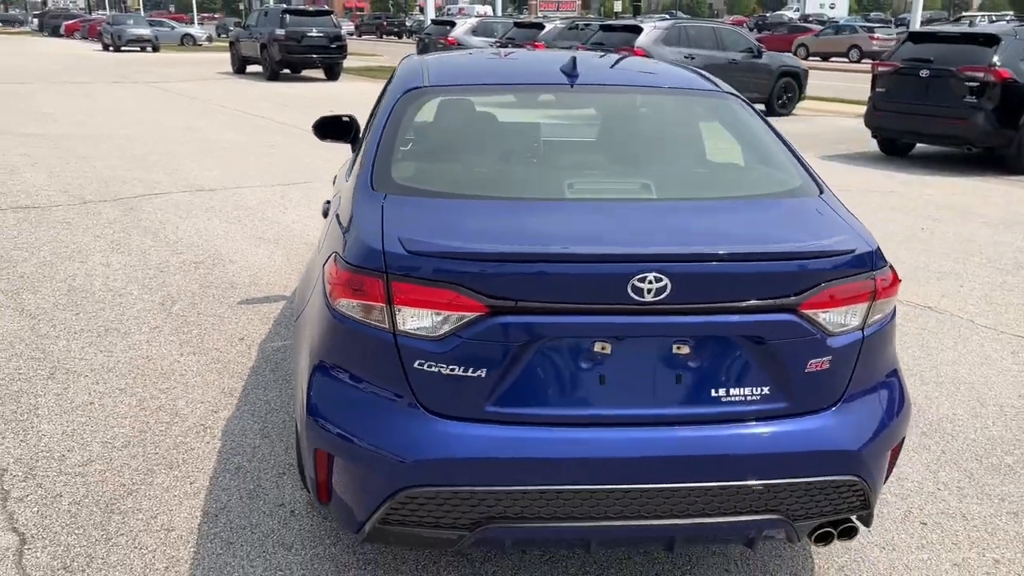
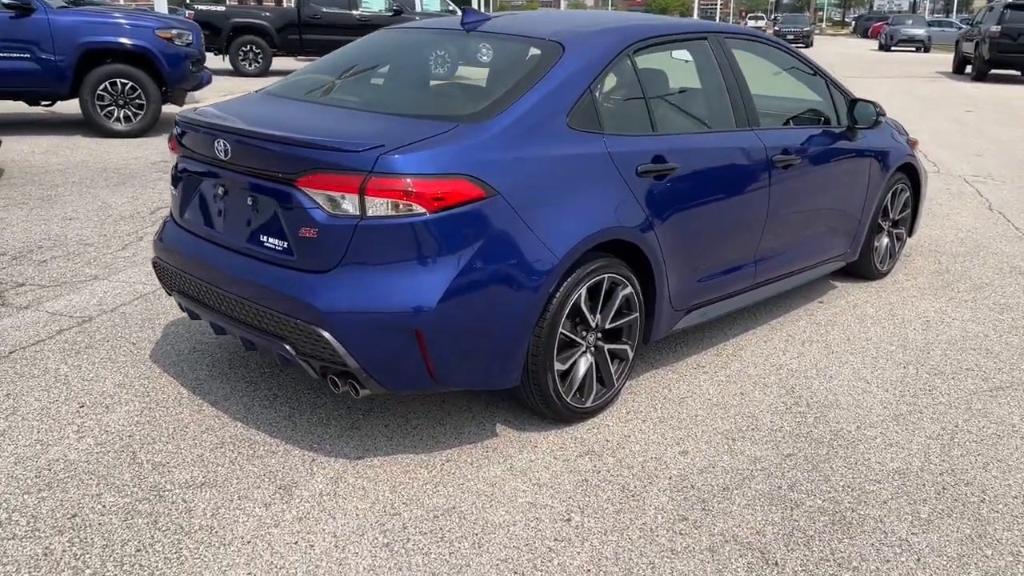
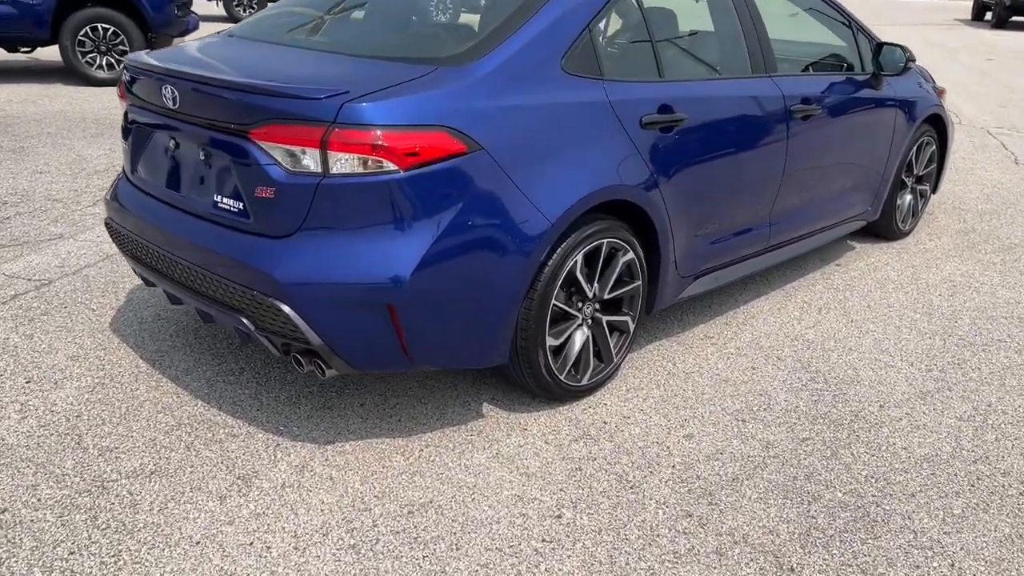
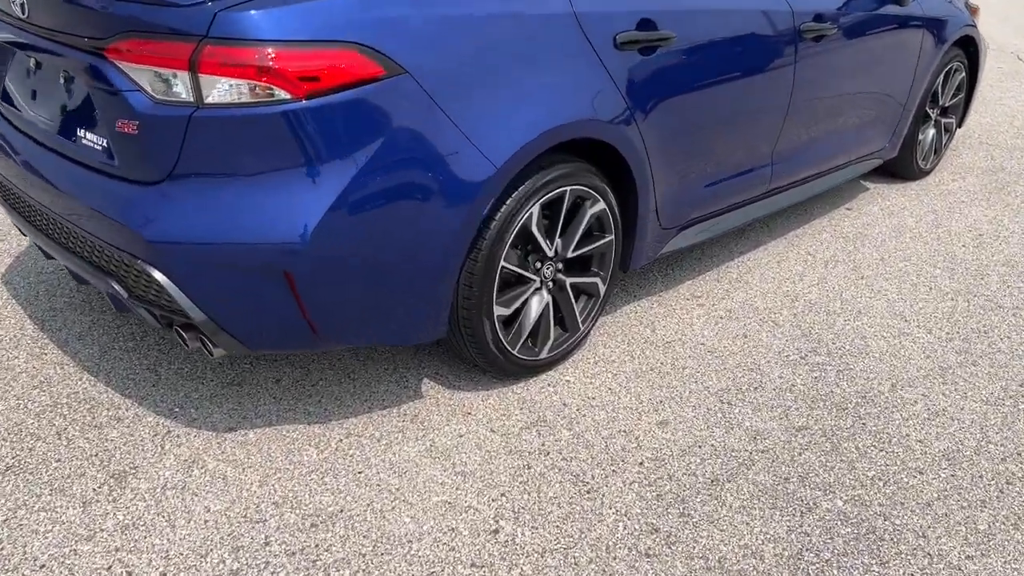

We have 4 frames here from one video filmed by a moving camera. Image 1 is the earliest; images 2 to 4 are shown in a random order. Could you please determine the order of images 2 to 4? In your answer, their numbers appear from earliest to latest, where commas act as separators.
2, 3, 4
